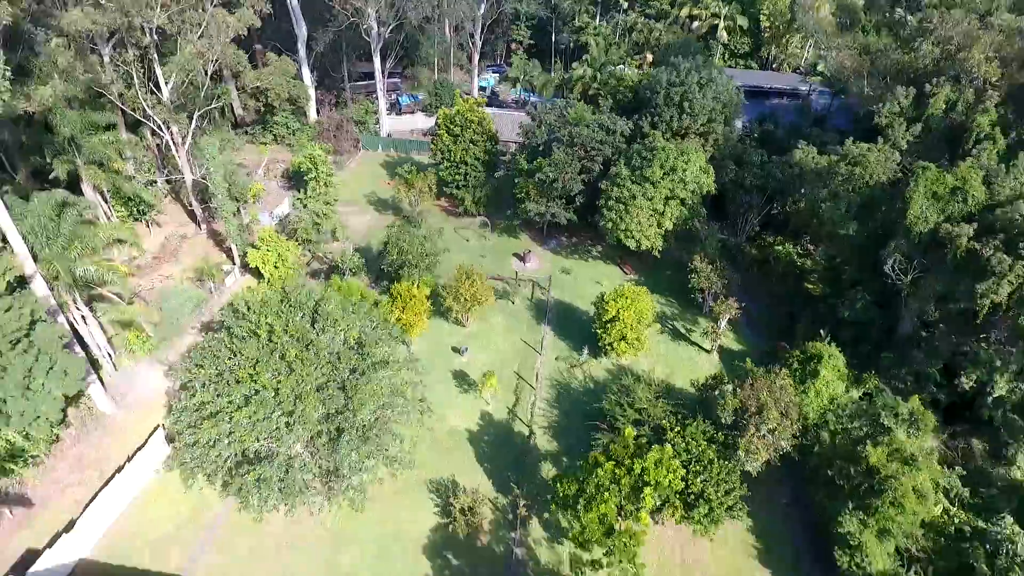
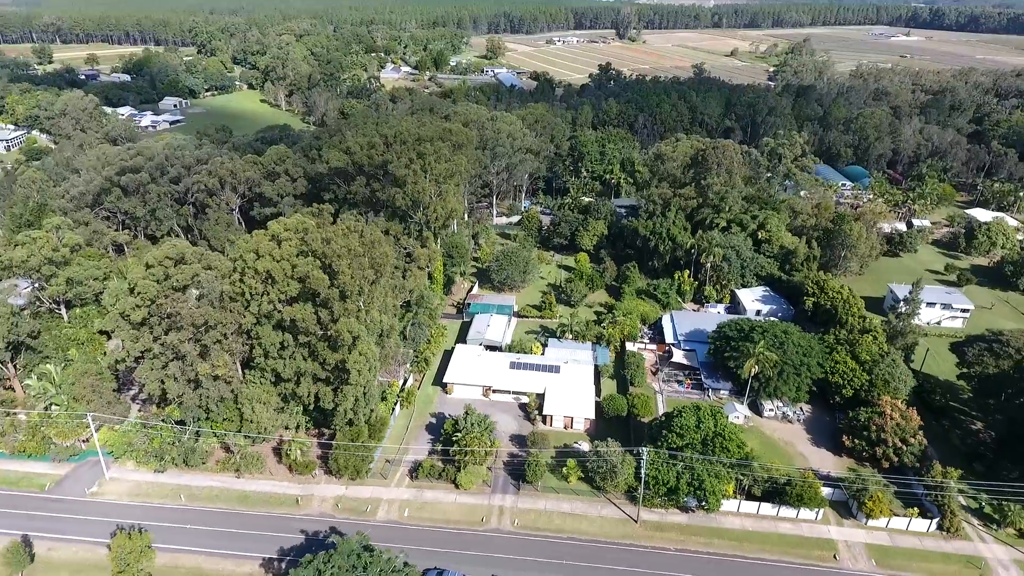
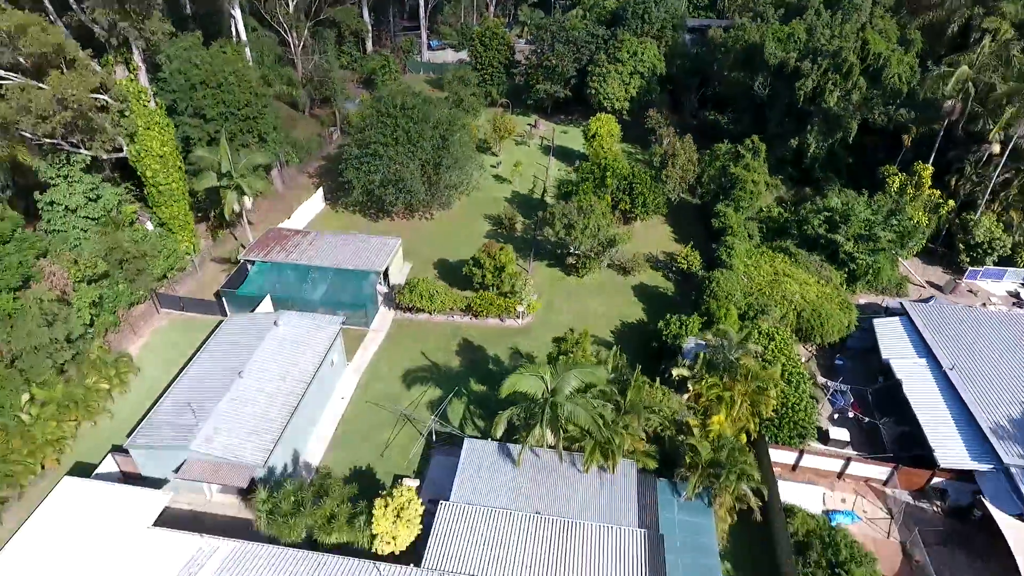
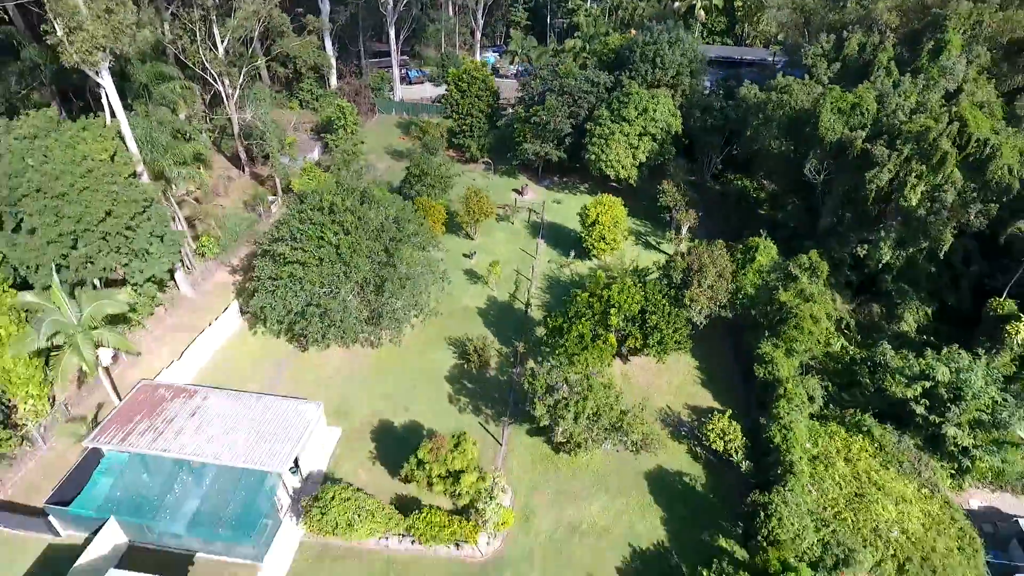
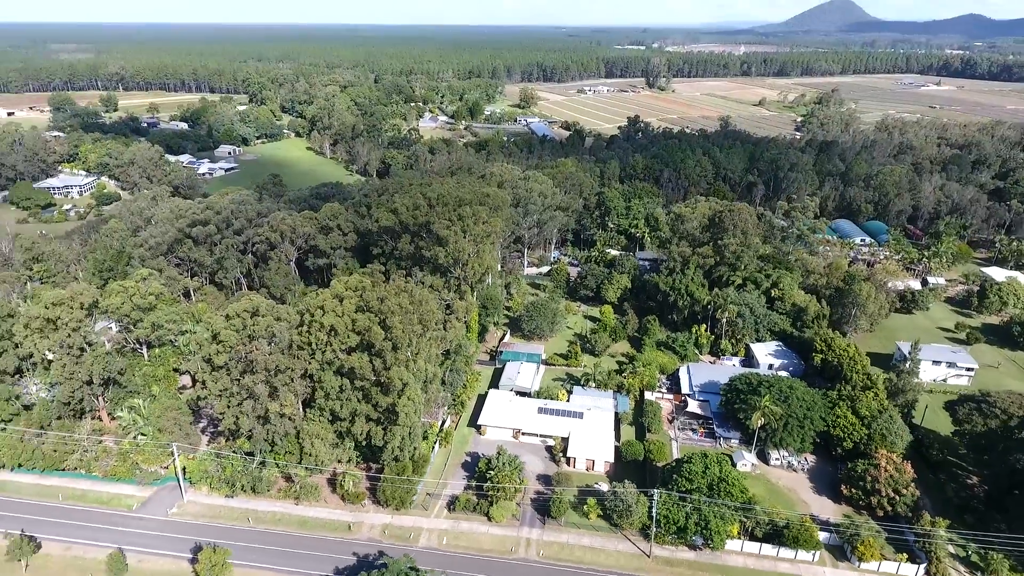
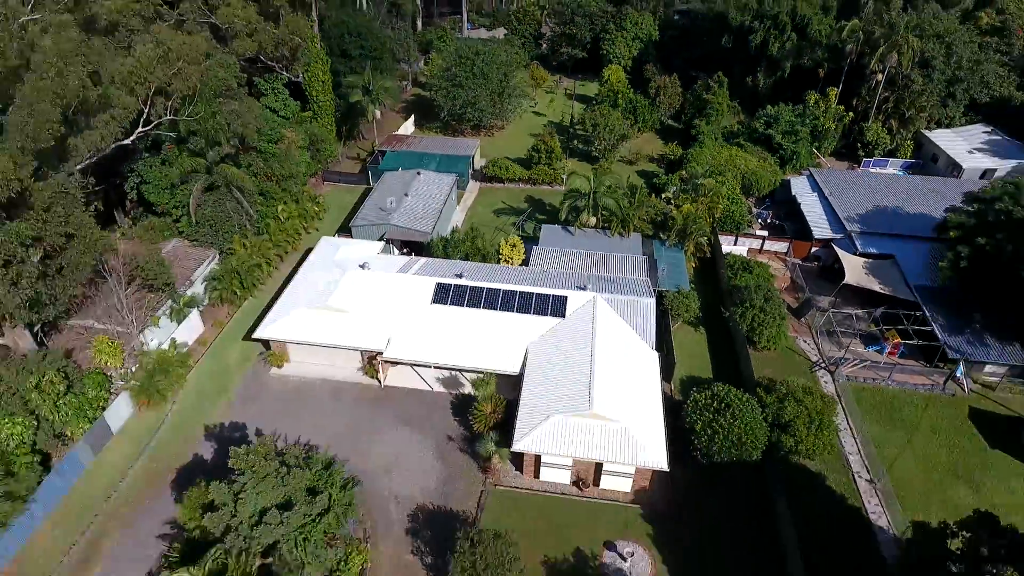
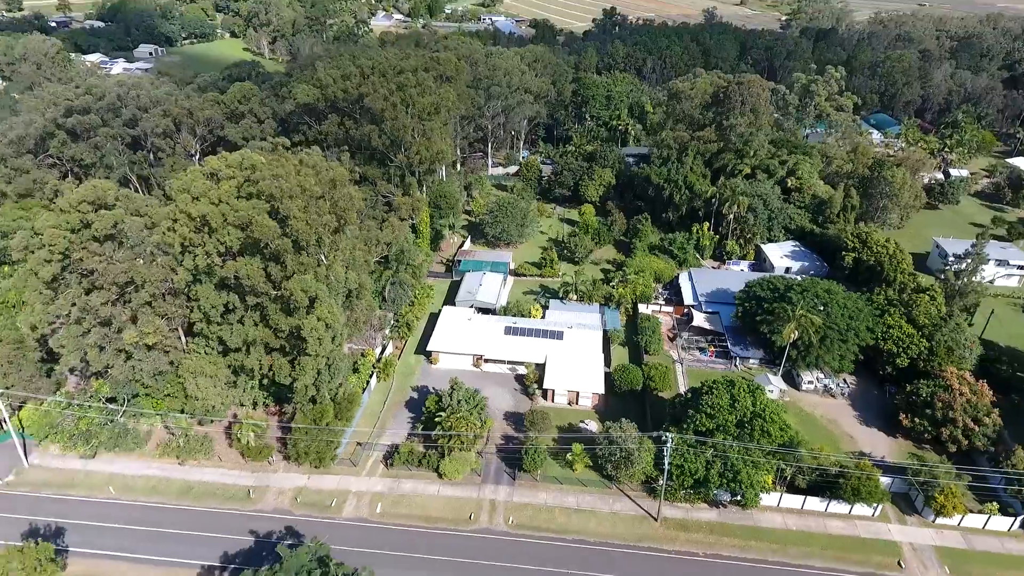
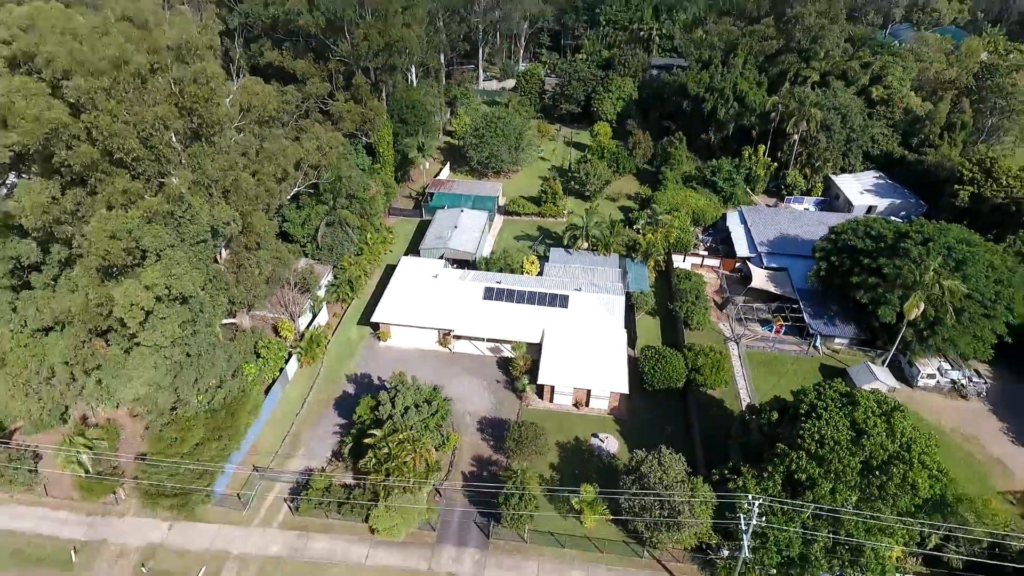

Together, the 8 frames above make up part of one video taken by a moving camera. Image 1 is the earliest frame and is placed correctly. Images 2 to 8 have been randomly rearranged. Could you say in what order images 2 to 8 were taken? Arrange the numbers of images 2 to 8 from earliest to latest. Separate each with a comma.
4, 3, 6, 8, 7, 2, 5
